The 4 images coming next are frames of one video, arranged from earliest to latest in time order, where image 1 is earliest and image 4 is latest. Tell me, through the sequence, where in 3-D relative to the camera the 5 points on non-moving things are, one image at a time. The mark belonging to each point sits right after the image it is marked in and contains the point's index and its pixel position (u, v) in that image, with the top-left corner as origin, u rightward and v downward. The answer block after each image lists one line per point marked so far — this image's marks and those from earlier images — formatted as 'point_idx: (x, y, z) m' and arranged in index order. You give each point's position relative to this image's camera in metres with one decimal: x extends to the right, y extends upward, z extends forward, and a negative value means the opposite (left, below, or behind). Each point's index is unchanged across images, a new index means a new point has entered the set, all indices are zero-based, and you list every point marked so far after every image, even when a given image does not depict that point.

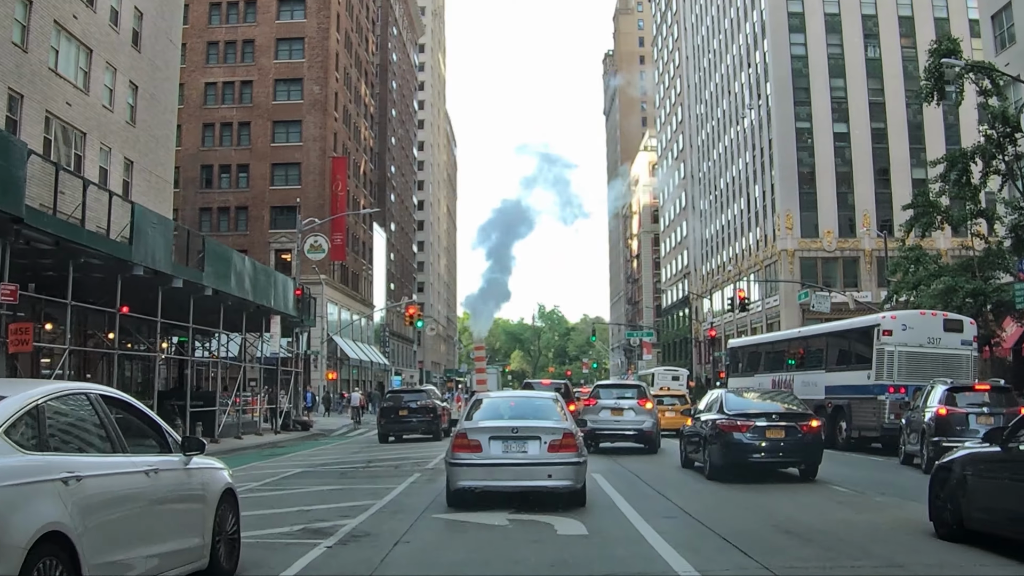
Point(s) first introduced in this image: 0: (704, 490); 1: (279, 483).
0: (+3.2, -3.4, +14.3) m
1: (-4.2, -3.5, +15.3) m
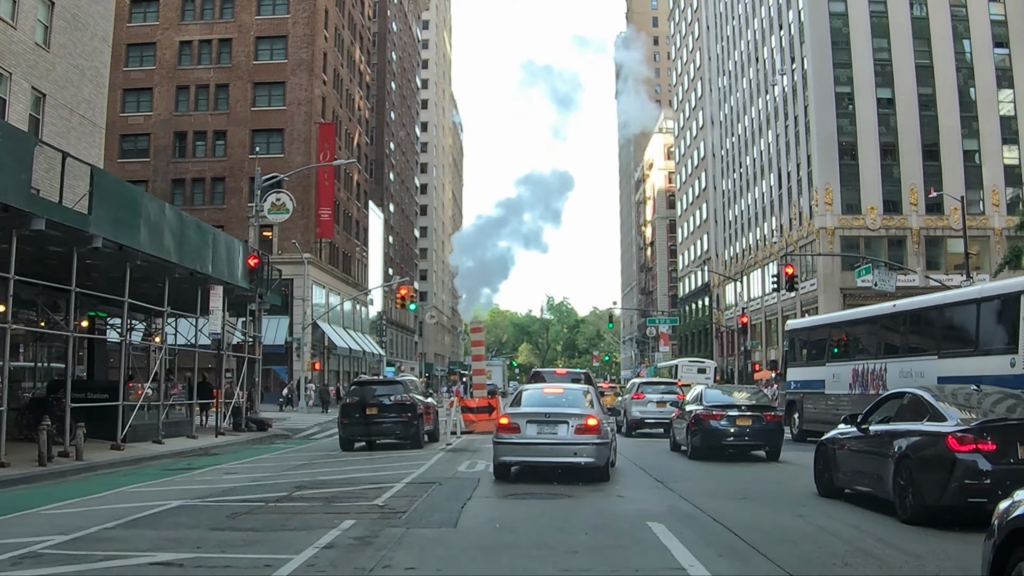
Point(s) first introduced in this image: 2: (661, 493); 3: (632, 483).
0: (+3.2, -2.5, +7.7) m
1: (-4.2, -2.6, +8.7) m
2: (+2.2, -3.0, +12.4) m
3: (+2.0, -3.1, +14.0) m
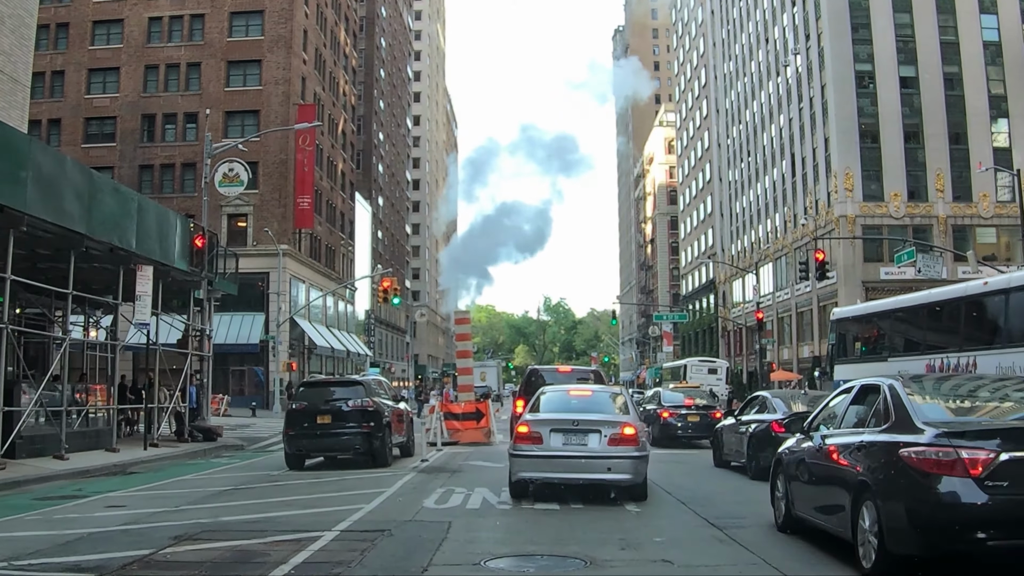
0: (+3.1, -1.9, +3.4) m
1: (-4.3, -2.0, +4.4) m
2: (+2.0, -2.5, +8.1) m
3: (+1.8, -2.6, +9.6) m
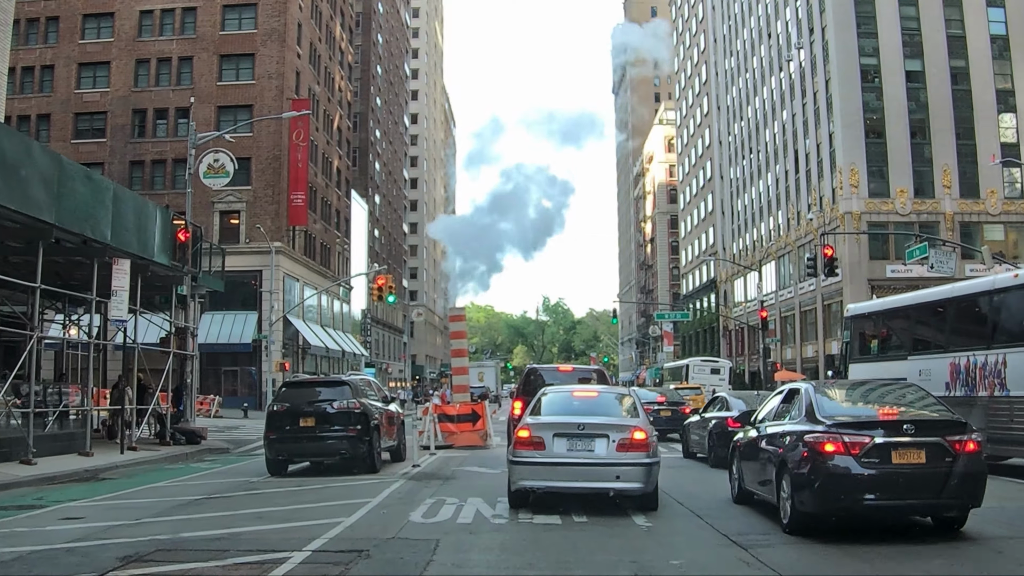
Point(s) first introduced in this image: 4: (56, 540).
0: (+3.0, -1.8, +2.3) m
1: (-4.3, -1.9, +3.3) m
2: (+2.0, -2.3, +7.0) m
3: (+1.8, -2.5, +8.6) m
4: (-4.8, -2.6, +9.0) m
